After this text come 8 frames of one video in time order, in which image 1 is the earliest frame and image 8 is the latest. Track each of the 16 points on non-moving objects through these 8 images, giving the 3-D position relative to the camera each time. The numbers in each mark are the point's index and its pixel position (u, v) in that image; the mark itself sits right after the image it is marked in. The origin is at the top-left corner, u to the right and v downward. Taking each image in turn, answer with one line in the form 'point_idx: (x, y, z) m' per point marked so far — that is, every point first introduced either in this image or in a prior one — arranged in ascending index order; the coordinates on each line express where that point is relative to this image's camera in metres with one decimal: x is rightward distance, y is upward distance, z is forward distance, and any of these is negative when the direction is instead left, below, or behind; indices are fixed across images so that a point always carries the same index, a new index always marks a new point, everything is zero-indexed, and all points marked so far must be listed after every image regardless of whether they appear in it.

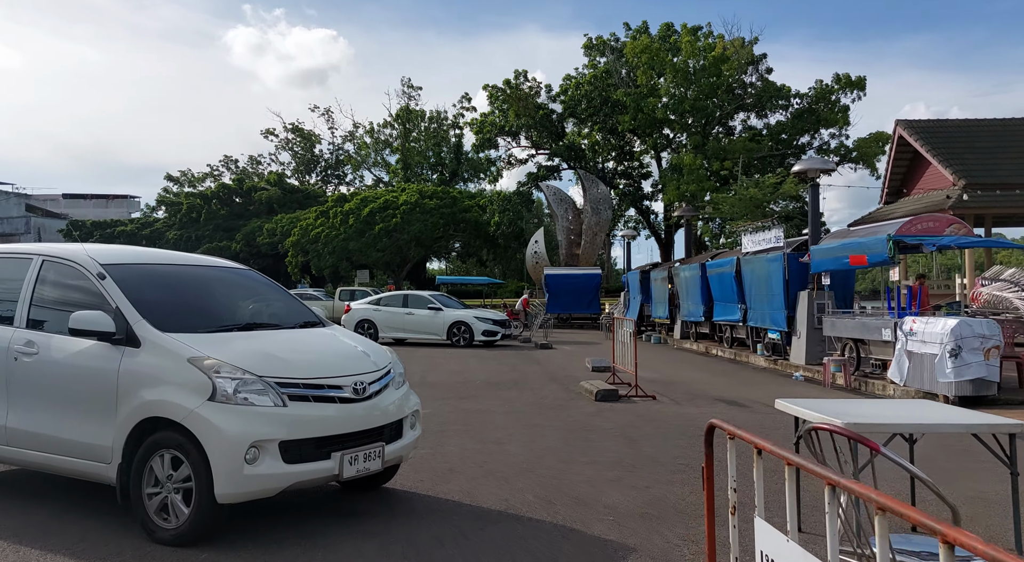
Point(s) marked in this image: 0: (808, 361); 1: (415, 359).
0: (+5.6, -1.5, +13.7) m
1: (-2.3, -1.9, +17.1) m
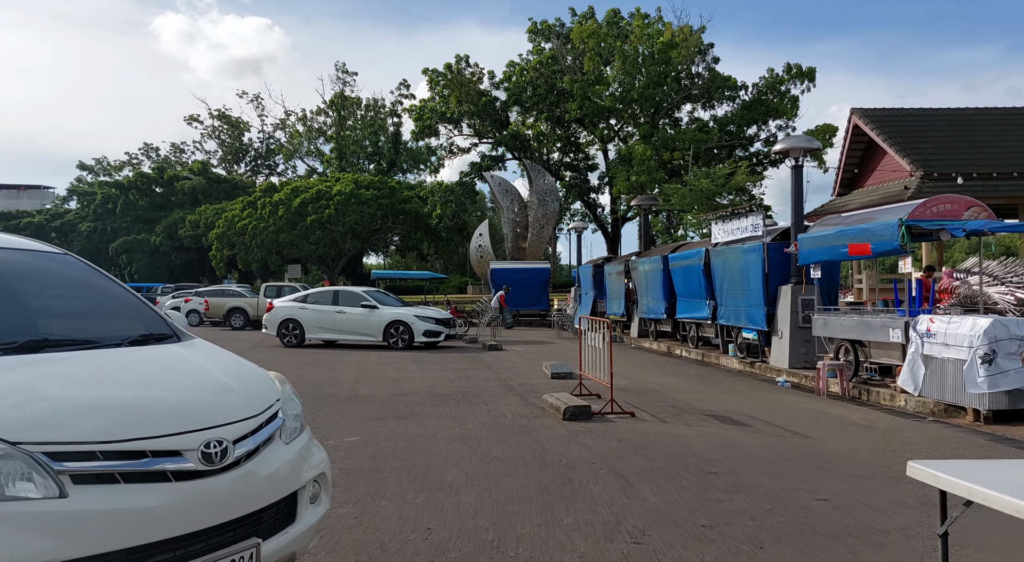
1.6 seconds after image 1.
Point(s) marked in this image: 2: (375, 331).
0: (+4.7, -1.4, +12.1) m
1: (-3.4, -1.7, +14.9) m
2: (-3.6, -1.3, +19.1) m
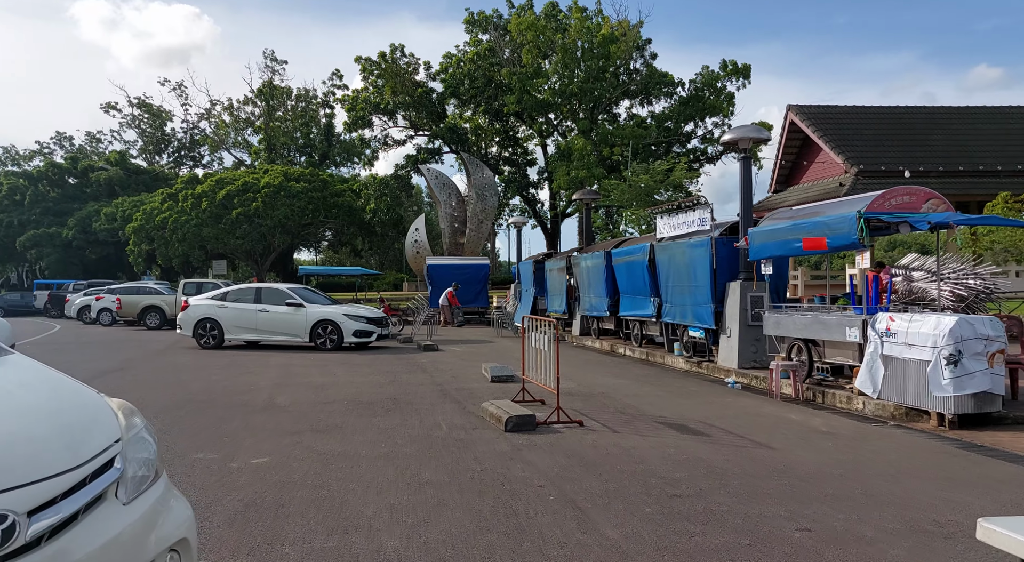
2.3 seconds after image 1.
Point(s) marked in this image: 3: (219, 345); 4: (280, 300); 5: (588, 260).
0: (+3.7, -1.4, +11.6) m
1: (-4.6, -1.7, +13.7) m
2: (-5.2, -1.2, +17.8) m
3: (-7.4, -1.6, +18.2) m
4: (-5.8, -0.5, +18.1) m
5: (+2.0, +0.6, +18.7) m
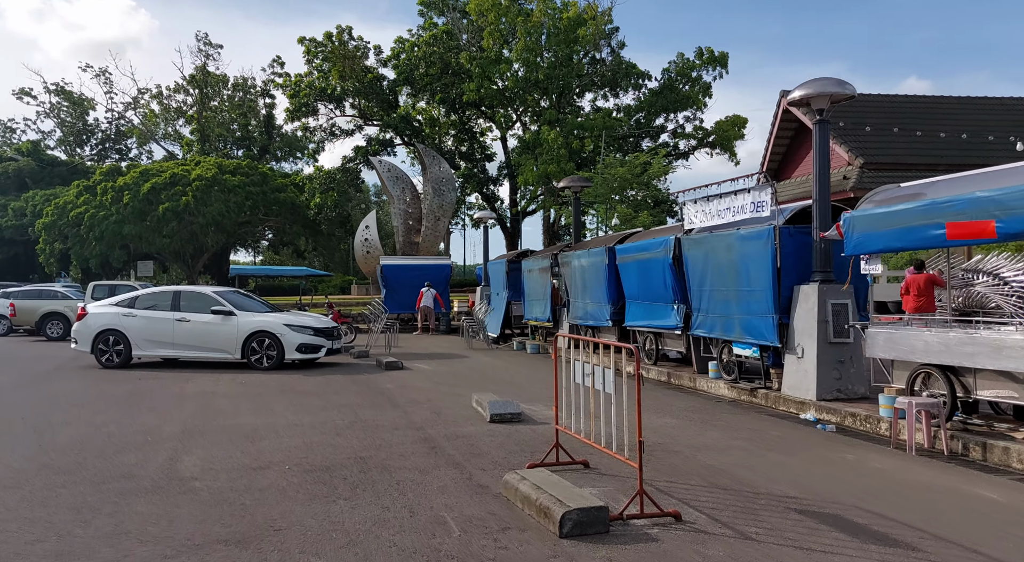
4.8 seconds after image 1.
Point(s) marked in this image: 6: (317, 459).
0: (+3.8, -1.4, +8.8) m
1: (-4.7, -1.7, +10.2) m
2: (-5.6, -1.3, +14.3) m
3: (-7.8, -1.7, +14.5) m
4: (-6.2, -0.5, +14.5) m
5: (+1.5, +0.5, +15.7) m
6: (-1.8, -1.7, +6.7) m
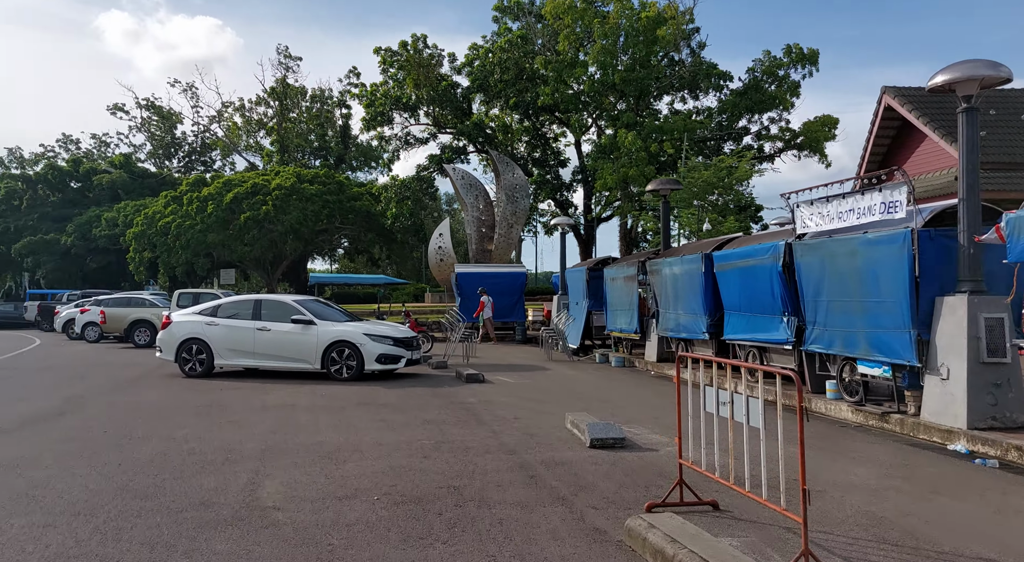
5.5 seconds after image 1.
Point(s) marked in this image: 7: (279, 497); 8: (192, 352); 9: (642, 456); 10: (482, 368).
0: (+4.9, -1.5, +7.6) m
1: (-3.4, -1.8, +9.8) m
2: (-3.9, -1.5, +14.0) m
3: (-6.1, -1.8, +14.4) m
4: (-4.5, -0.7, +14.2) m
5: (+3.3, +0.3, +14.7) m
6: (-0.9, -1.7, +6.1) m
7: (-1.9, -1.7, +5.7) m
8: (-6.4, -1.4, +14.4) m
9: (+1.3, -1.8, +7.4) m
10: (-0.7, -2.0, +16.3) m
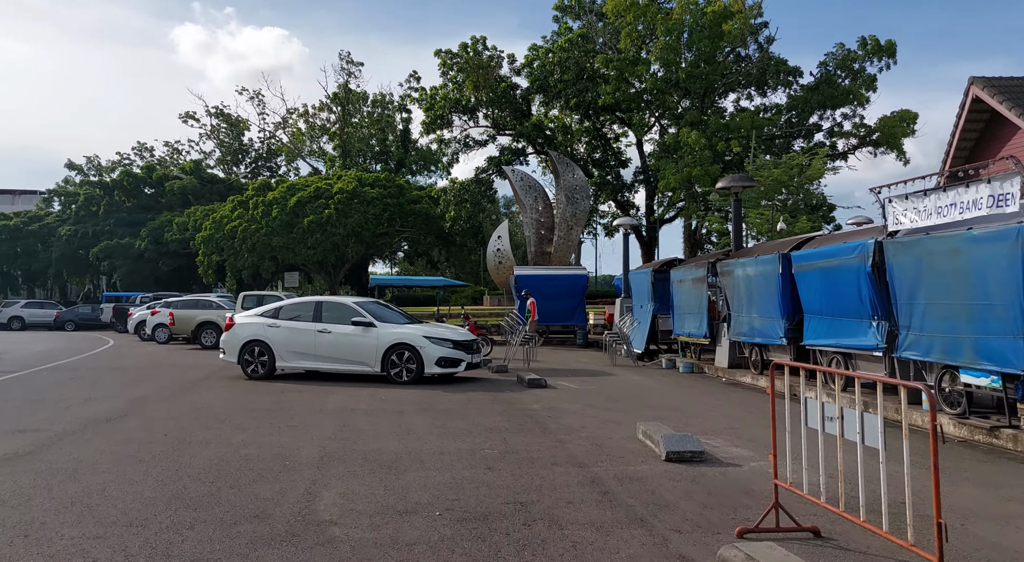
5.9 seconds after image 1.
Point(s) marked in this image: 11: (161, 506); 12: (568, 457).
0: (+5.6, -1.5, +6.7) m
1: (-2.5, -1.9, +9.6) m
2: (-2.7, -1.5, +13.8) m
3: (-4.9, -1.9, +14.4) m
4: (-3.3, -0.7, +14.1) m
5: (+4.6, +0.3, +13.9) m
6: (-0.3, -1.7, +5.7) m
7: (-1.3, -1.7, +5.4) m
8: (-5.2, -1.5, +14.4) m
9: (+2.0, -1.8, +6.8) m
10: (+0.7, -2.0, +15.8) m
11: (-2.7, -1.7, +5.4) m
12: (+0.6, -1.8, +7.3) m
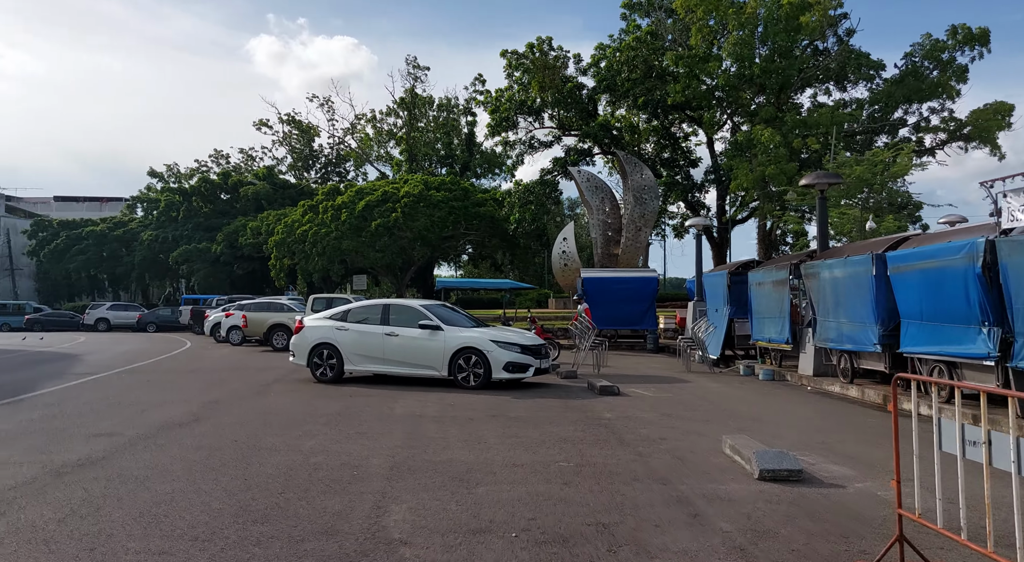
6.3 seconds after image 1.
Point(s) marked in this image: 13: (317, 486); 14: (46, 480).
0: (+6.2, -1.5, +5.8) m
1: (-1.6, -1.9, +9.3) m
2: (-1.4, -1.5, +13.5) m
3: (-3.5, -1.9, +14.3) m
4: (-1.9, -0.8, +13.9) m
5: (+5.9, +0.2, +13.0) m
6: (+0.3, -1.8, +5.2) m
7: (-0.7, -1.7, +5.1) m
8: (-3.8, -1.5, +14.3) m
9: (+2.7, -1.8, +6.1) m
10: (+2.2, -2.1, +15.3) m
11: (-2.1, -1.7, +5.2) m
12: (+1.3, -1.8, +6.8) m
13: (-1.7, -1.8, +6.2) m
14: (-4.0, -1.7, +6.2) m
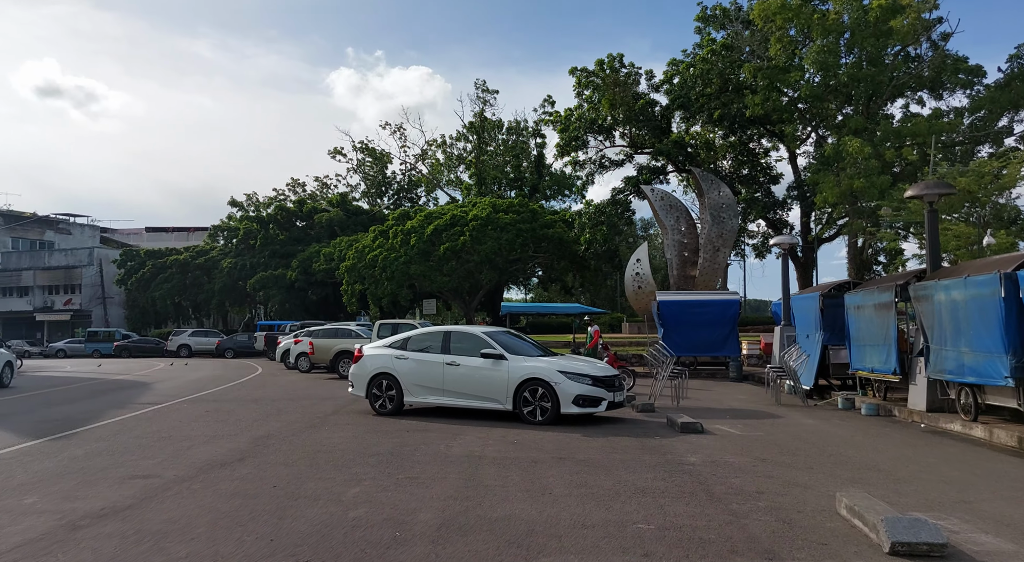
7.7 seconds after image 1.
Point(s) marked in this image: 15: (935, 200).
0: (+6.6, -1.6, +4.1) m
1: (-0.8, -2.2, +8.4) m
2: (-0.2, -2.0, +12.5) m
3: (-2.2, -2.4, +13.5) m
4: (-0.7, -1.2, +13.0) m
5: (+7.0, -0.1, +11.4) m
6: (+0.7, -1.9, +4.1) m
7: (-0.4, -1.9, +4.1) m
8: (-2.4, -2.0, +13.6) m
9: (+3.1, -2.0, +4.8) m
10: (+3.6, -2.5, +13.9) m
11: (-1.7, -1.9, +4.4) m
12: (+1.9, -2.0, +5.6) m
13: (-1.2, -2.0, +5.3) m
14: (-3.5, -2.0, +5.6) m
15: (+12.0, +2.2, +23.0) m
